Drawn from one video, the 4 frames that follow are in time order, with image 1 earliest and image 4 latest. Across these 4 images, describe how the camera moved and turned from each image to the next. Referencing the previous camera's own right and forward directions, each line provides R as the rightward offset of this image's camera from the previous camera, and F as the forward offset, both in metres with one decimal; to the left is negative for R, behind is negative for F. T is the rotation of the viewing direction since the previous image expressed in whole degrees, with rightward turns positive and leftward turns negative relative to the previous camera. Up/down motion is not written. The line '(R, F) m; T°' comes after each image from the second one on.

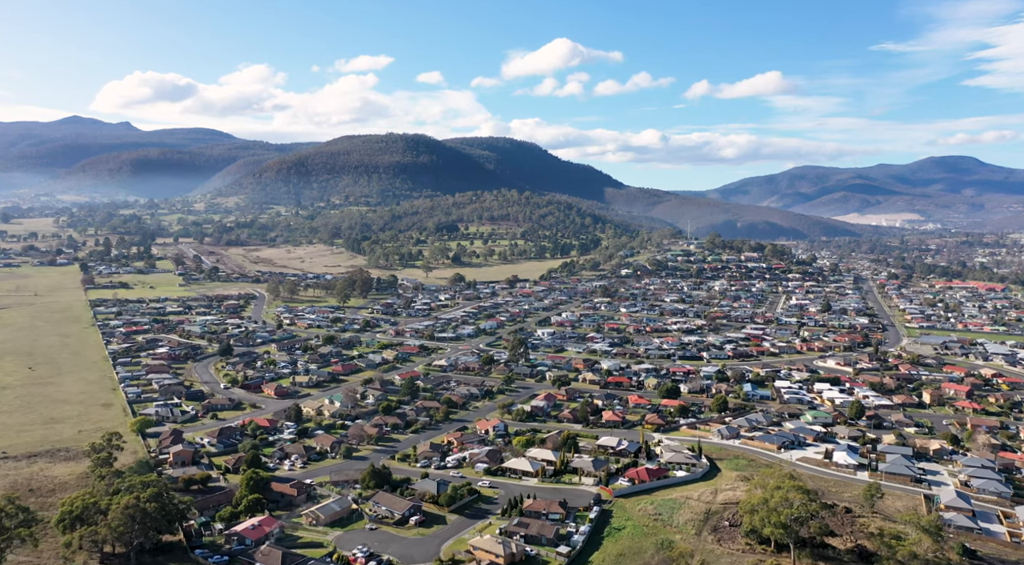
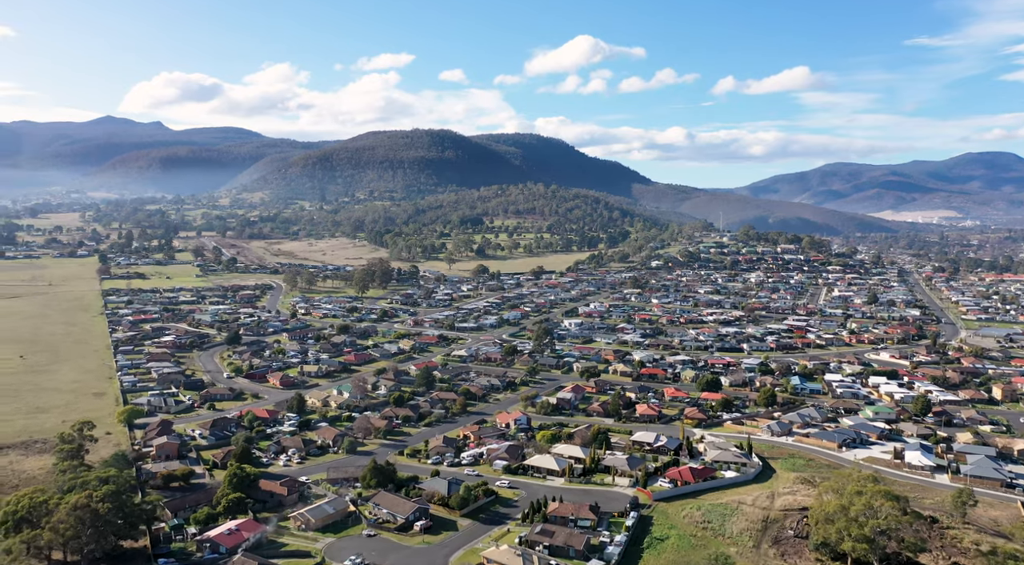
(+0.1, +3.7) m; -2°
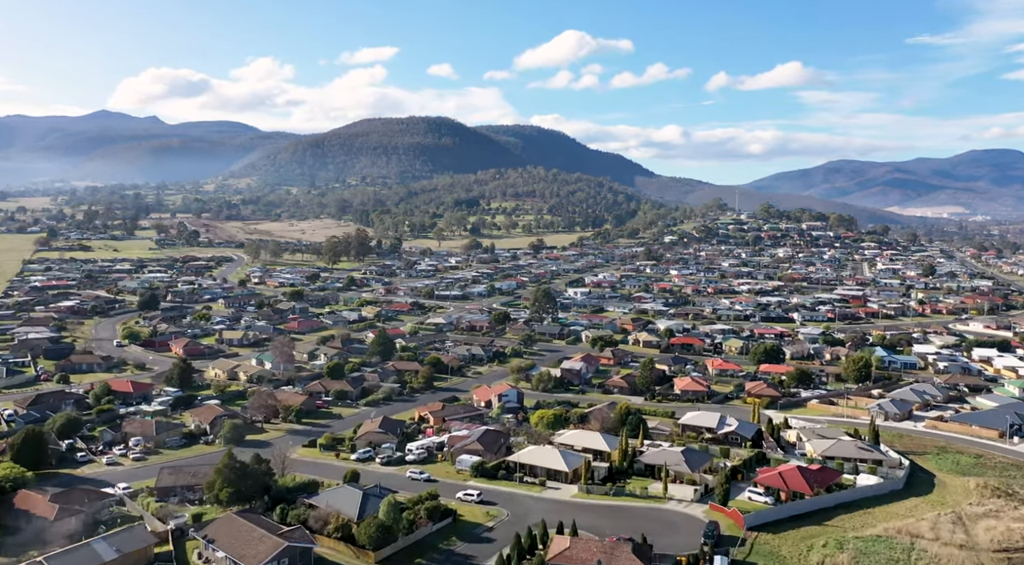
(+0.4, +11.0) m; 0°
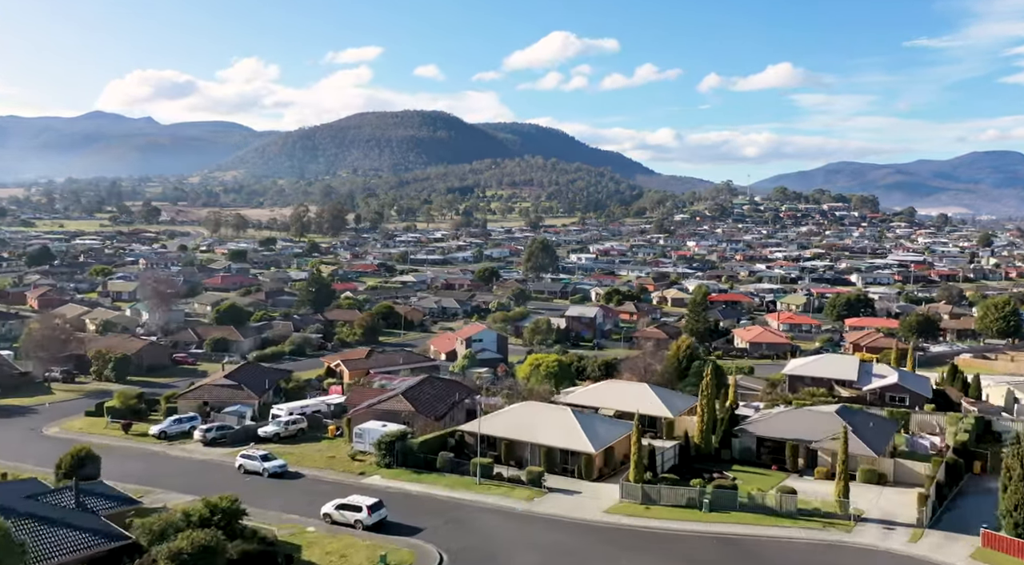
(+0.3, +8.5) m; 0°
